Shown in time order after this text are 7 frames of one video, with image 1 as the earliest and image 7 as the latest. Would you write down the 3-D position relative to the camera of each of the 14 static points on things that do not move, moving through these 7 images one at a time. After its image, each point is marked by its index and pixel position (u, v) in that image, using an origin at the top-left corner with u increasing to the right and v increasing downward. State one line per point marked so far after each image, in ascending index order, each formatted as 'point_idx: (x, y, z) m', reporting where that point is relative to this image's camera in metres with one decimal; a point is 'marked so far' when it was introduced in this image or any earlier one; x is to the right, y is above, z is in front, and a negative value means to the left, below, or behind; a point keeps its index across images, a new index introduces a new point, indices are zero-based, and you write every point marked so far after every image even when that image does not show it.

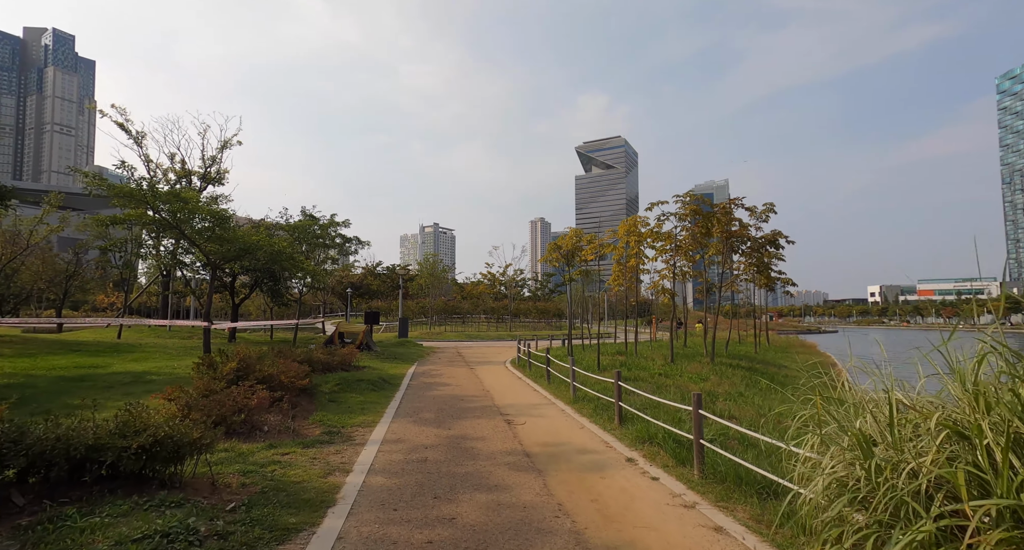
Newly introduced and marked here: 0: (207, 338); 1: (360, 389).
0: (-8.2, -1.7, +13.0) m
1: (-3.2, -2.4, +10.4) m
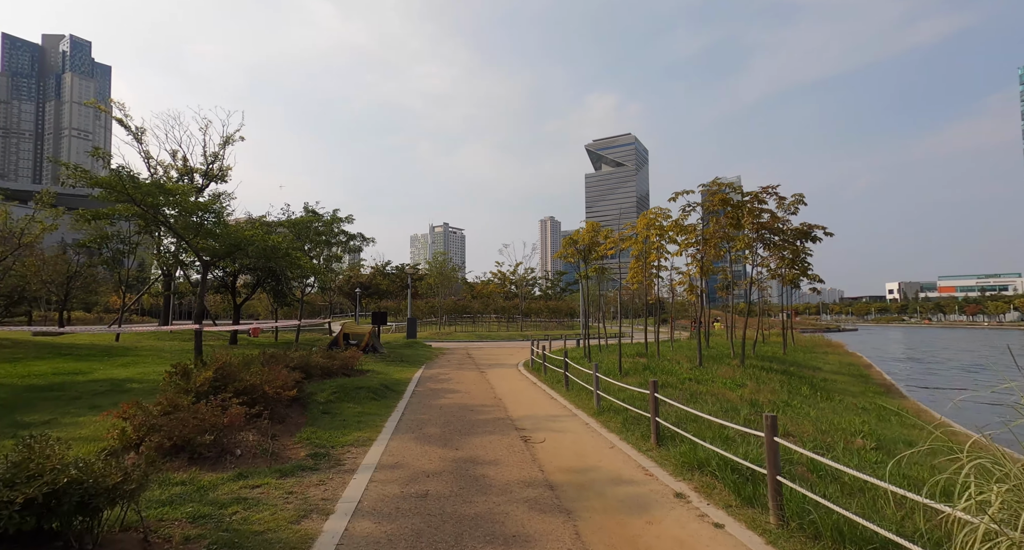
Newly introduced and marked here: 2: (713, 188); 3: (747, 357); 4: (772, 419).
0: (-7.8, -1.7, +12.2) m
1: (-2.9, -2.3, +9.4) m
2: (+5.5, +2.4, +13.4) m
3: (+7.0, -2.5, +14.8) m
4: (+2.0, -1.1, +3.8) m
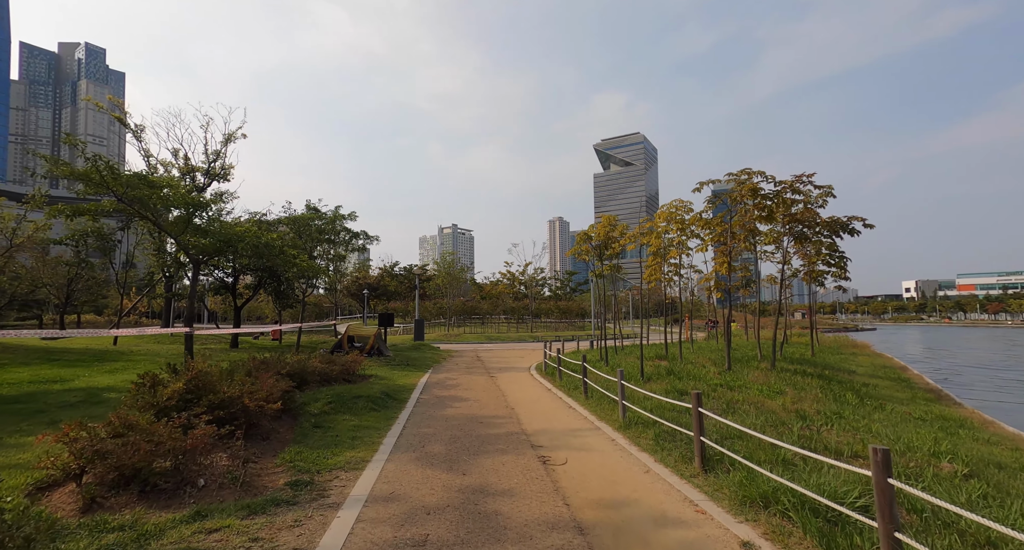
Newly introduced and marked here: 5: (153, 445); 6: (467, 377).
0: (-7.5, -1.7, +11.4) m
1: (-2.7, -2.3, +8.5) m
2: (+5.8, +2.5, +12.4) m
3: (+7.4, -2.4, +13.7) m
4: (+2.2, -1.0, +2.9) m
5: (-3.2, -1.5, +4.3) m
6: (-1.3, -3.0, +14.3) m
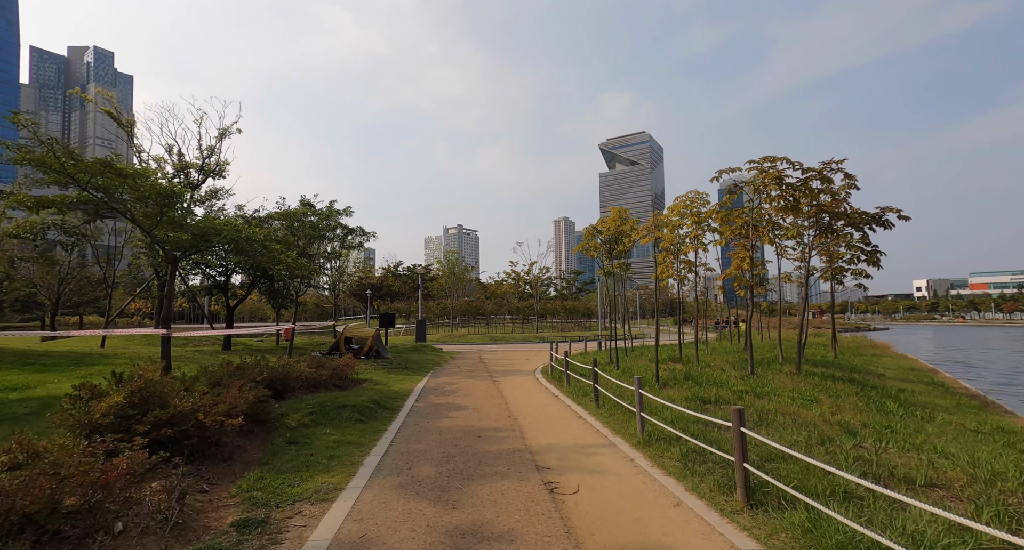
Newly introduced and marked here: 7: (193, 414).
0: (-7.4, -1.6, +10.5) m
1: (-2.6, -2.2, +7.6) m
2: (+5.9, +2.6, +11.4) m
3: (+7.5, -2.3, +12.7) m
4: (+2.1, -1.0, +1.9) m
5: (-3.2, -1.4, +3.4) m
6: (-1.2, -2.9, +13.3) m
7: (-3.3, -1.4, +5.1) m
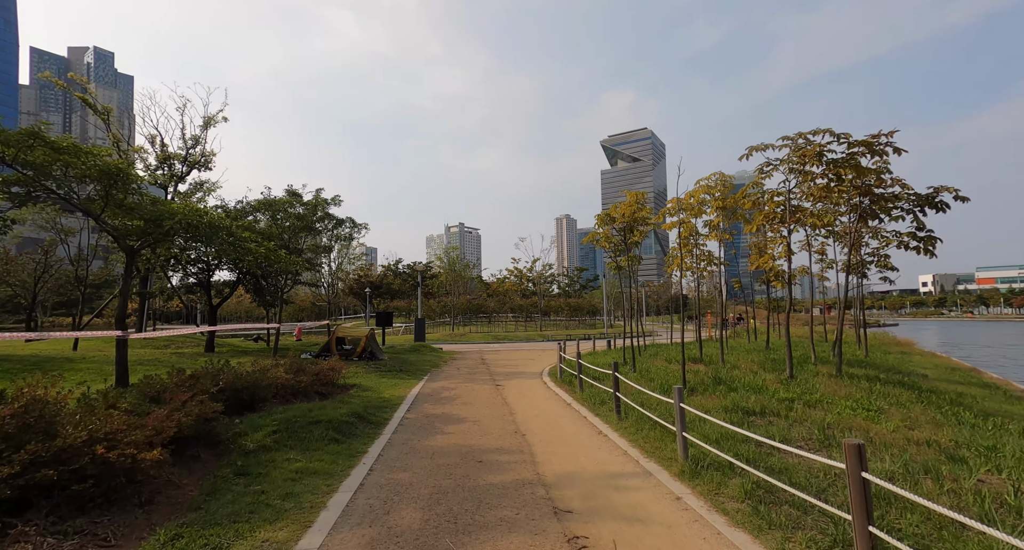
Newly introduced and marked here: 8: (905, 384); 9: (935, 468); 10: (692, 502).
0: (-7.3, -1.5, +9.2) m
1: (-2.5, -2.1, +6.2) m
2: (+6.0, +2.8, +10.0) m
3: (+7.6, -2.1, +11.3) m
4: (+2.2, -0.8, +0.5) m
5: (-3.1, -1.3, +2.1) m
6: (-1.1, -2.7, +12.0) m
7: (-3.2, -1.3, +3.8) m
8: (+8.3, -2.3, +10.3) m
9: (+3.9, -1.8, +4.5) m
10: (+1.6, -2.0, +4.3) m
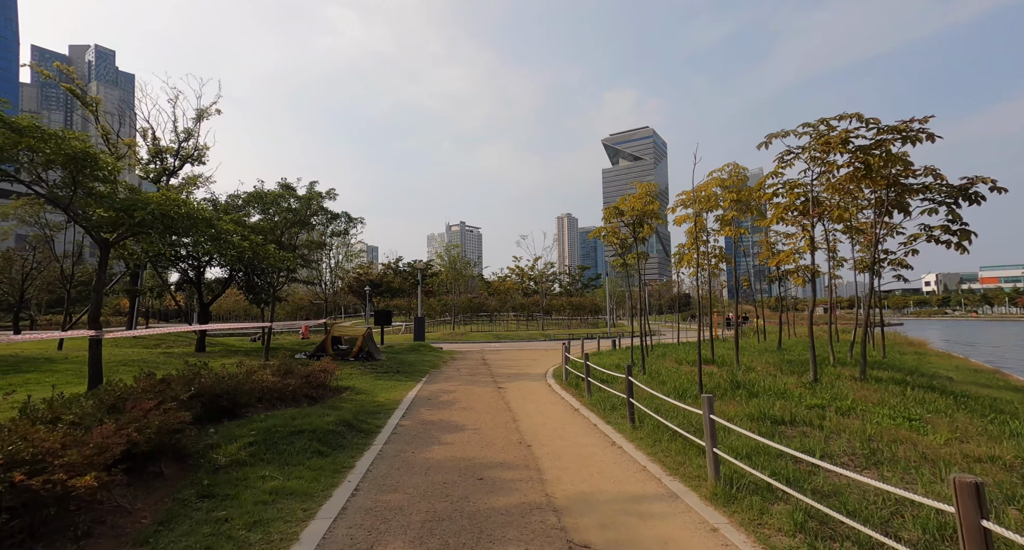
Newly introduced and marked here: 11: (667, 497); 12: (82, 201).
0: (-7.3, -1.4, +8.5) m
1: (-2.5, -2.0, +5.6) m
2: (+6.0, +2.9, +9.3) m
3: (+7.7, -2.0, +10.7) m
4: (+2.3, -0.7, -0.1) m
5: (-3.1, -1.2, +1.4) m
6: (-1.0, -2.6, +11.3) m
7: (-3.2, -1.2, +3.1) m
8: (+8.4, -2.2, +9.6) m
9: (+4.0, -1.7, +3.9) m
10: (+1.6, -1.9, +3.6) m
11: (+1.4, -2.0, +4.4) m
12: (-7.0, +1.2, +8.0) m
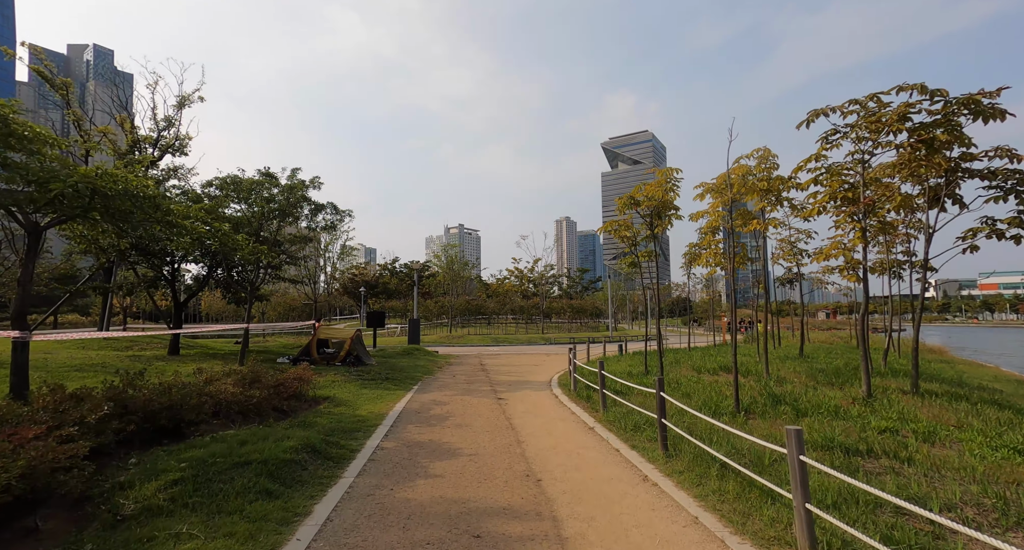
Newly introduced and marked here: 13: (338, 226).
0: (-7.2, -1.2, +7.2) m
1: (-2.4, -1.9, +4.3) m
2: (+6.1, +2.9, +8.1) m
3: (+7.7, -2.0, +9.4) m
4: (+2.3, -0.6, -1.4) m
5: (-3.0, -1.1, +0.1) m
6: (-1.0, -2.6, +10.0) m
7: (-3.1, -1.1, +1.8) m
8: (+8.4, -2.2, +8.4) m
9: (+4.1, -1.7, +2.6) m
10: (+1.7, -1.8, +2.3) m
11: (+1.4, -1.9, +3.1) m
12: (-6.9, +1.3, +6.6) m
13: (-6.7, +1.8, +19.3) m
